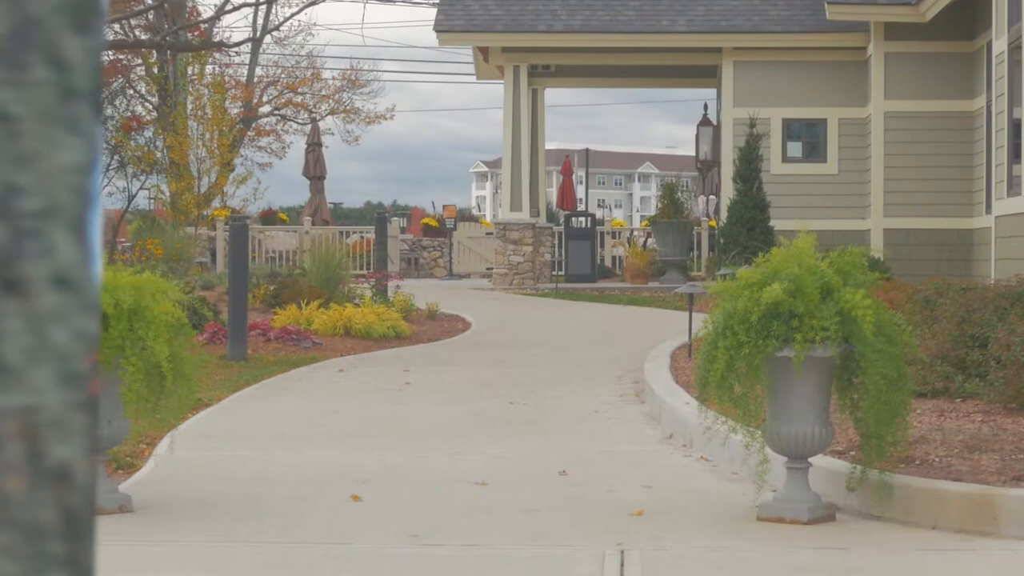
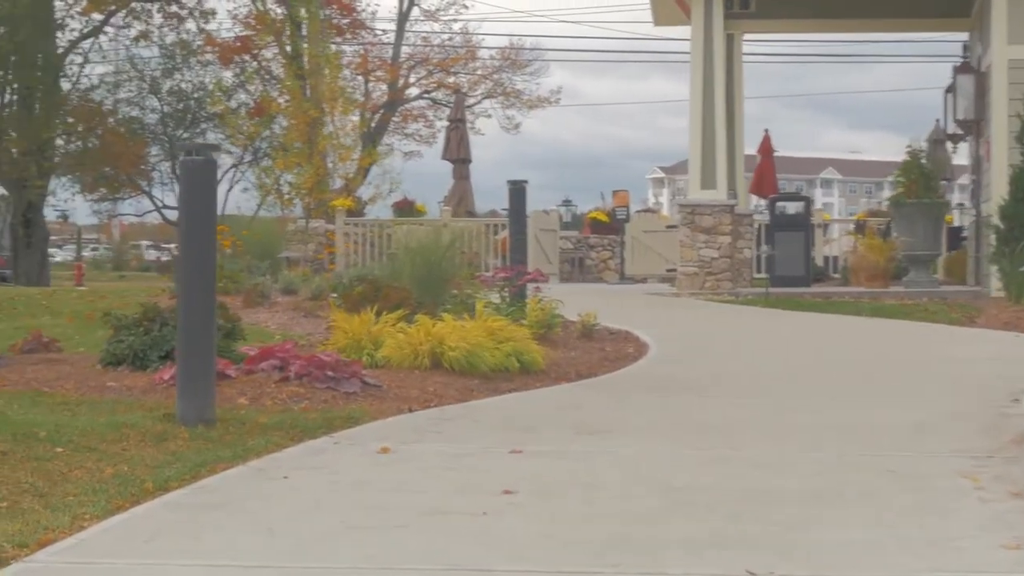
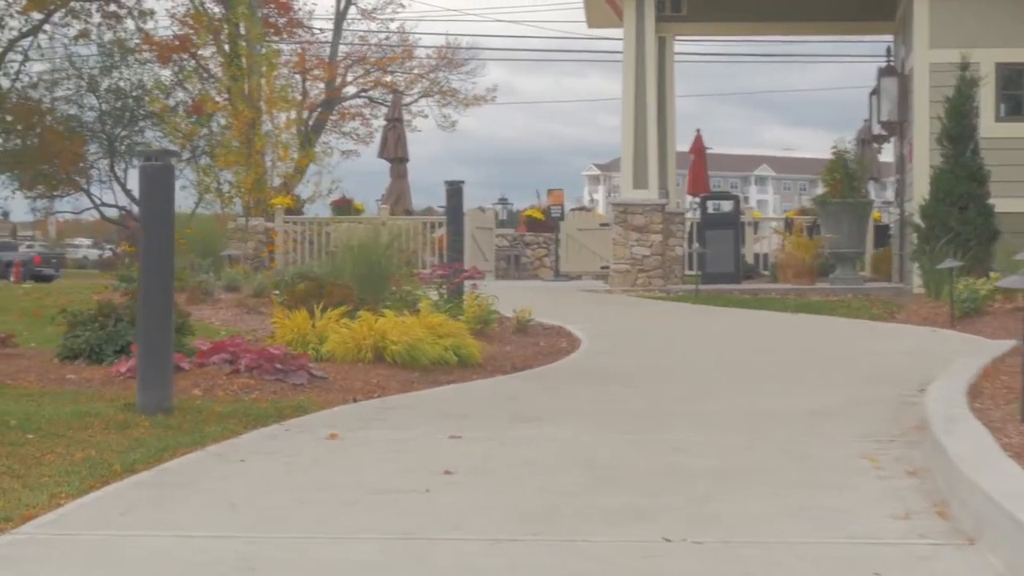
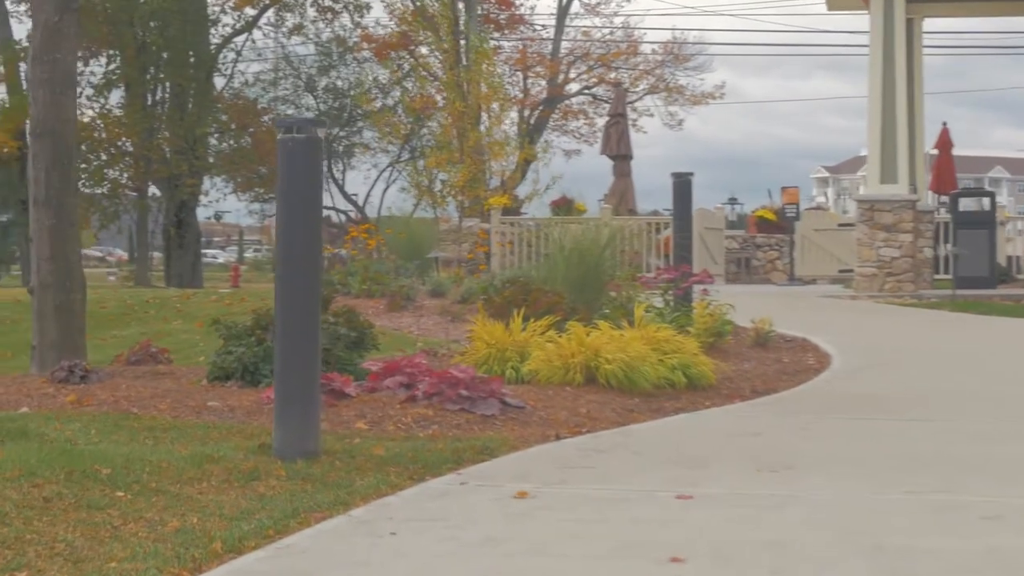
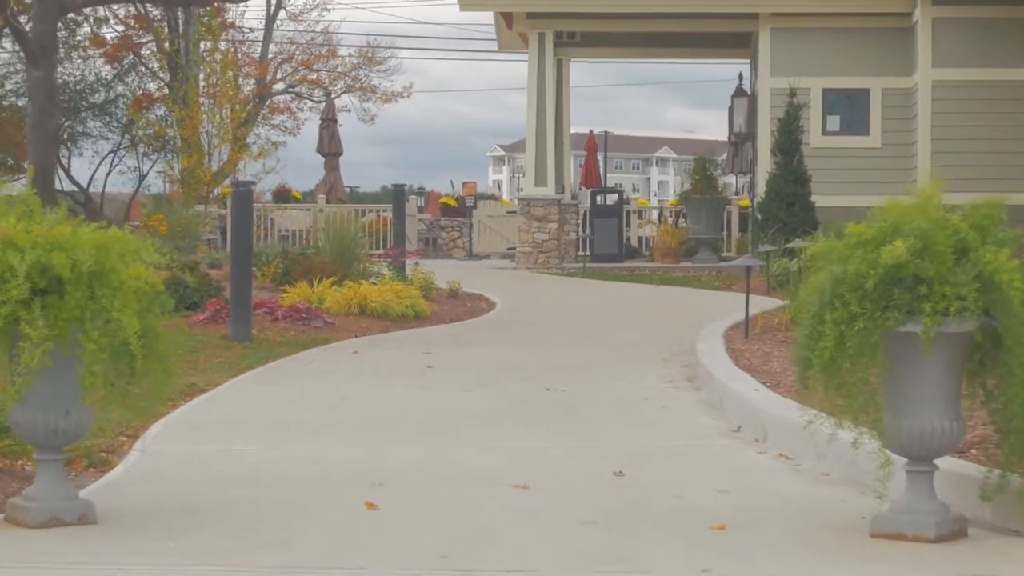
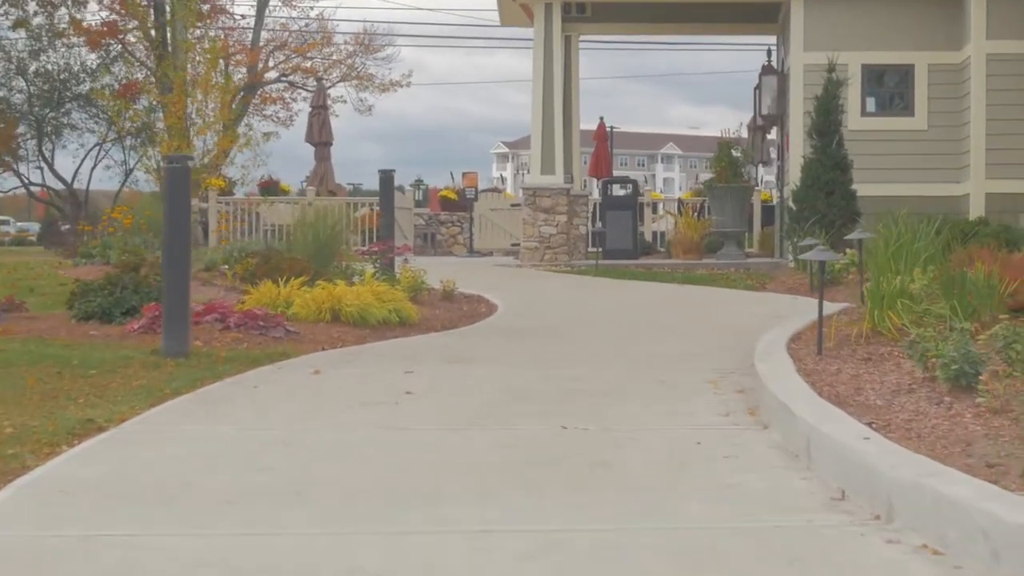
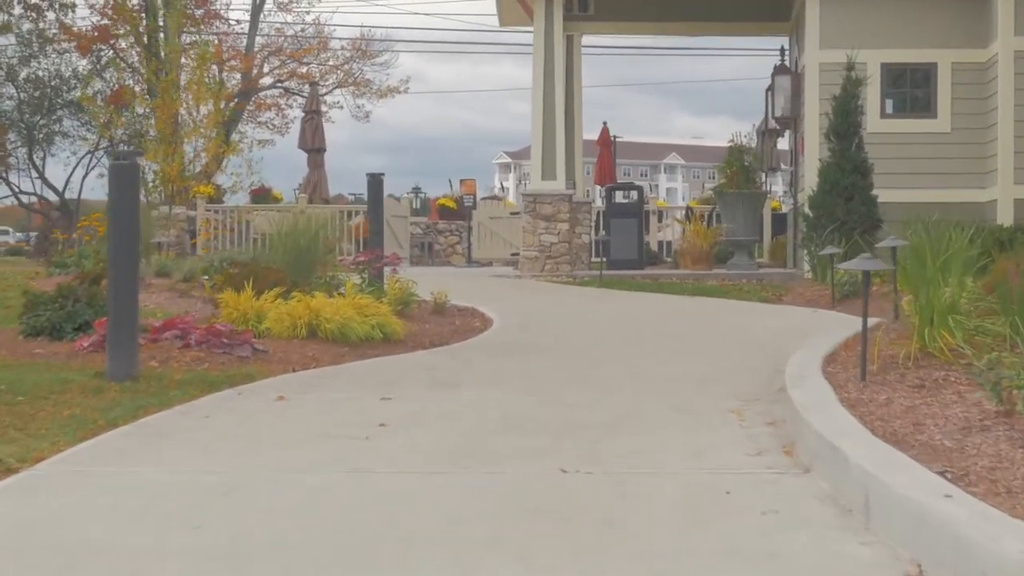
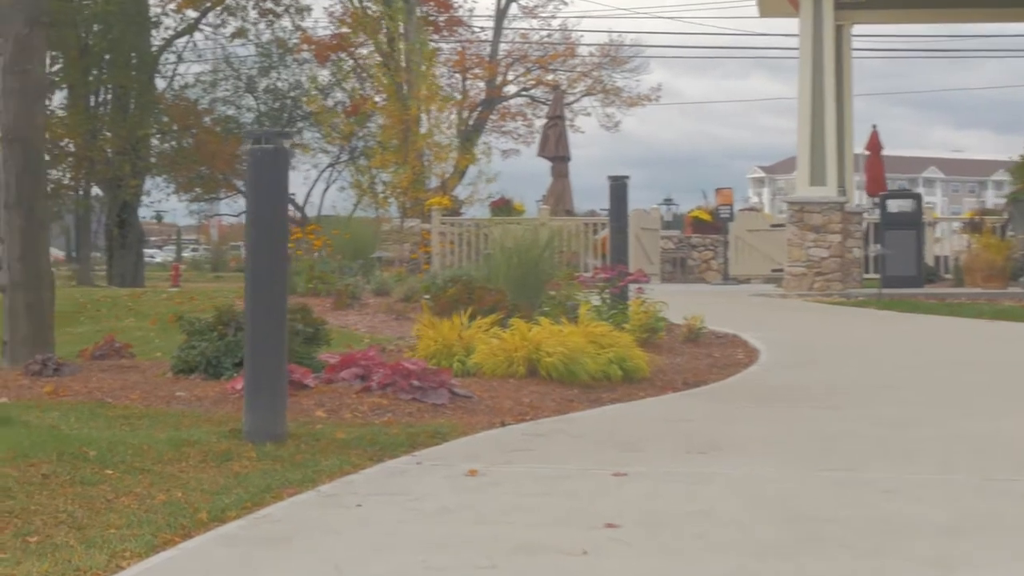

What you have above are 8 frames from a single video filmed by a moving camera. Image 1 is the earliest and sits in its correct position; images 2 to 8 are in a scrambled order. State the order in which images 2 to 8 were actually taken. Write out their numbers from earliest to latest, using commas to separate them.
5, 6, 7, 3, 2, 8, 4
